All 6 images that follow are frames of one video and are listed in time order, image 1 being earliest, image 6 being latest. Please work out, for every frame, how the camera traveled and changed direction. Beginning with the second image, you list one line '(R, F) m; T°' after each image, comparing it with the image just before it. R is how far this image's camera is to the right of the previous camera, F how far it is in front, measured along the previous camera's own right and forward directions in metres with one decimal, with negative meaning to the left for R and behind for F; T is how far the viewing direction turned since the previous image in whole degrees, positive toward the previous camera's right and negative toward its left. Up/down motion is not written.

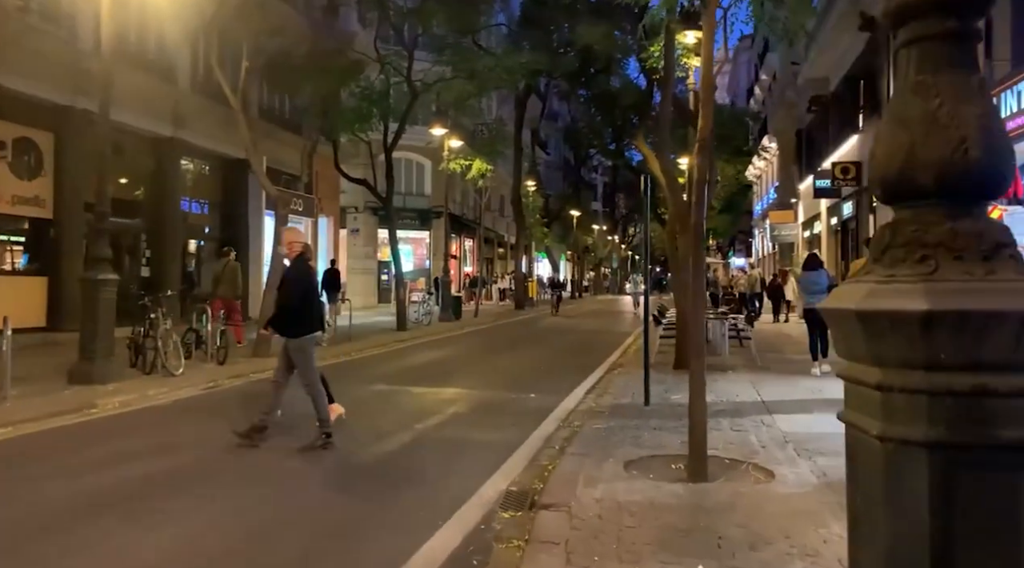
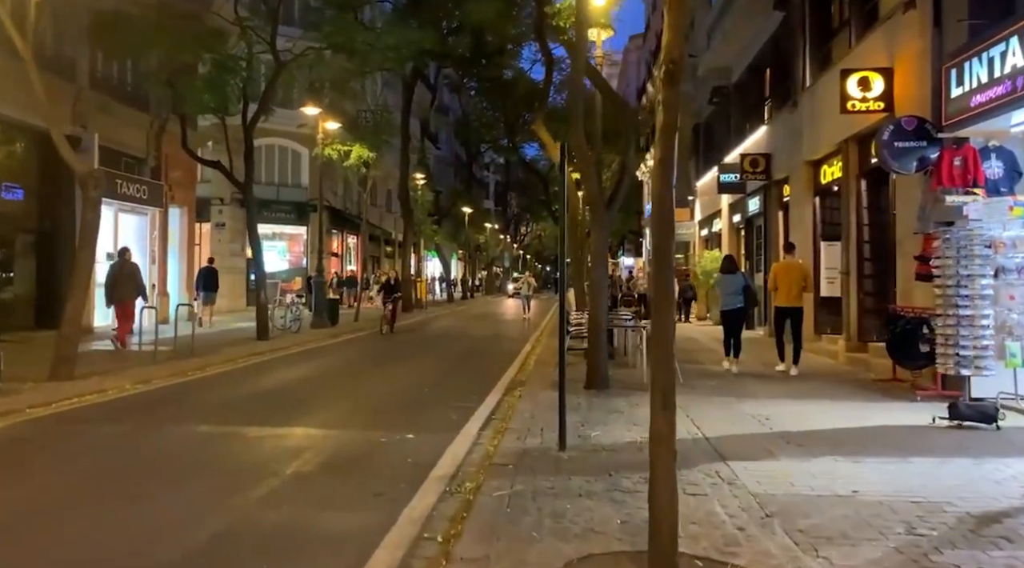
(+0.2, +2.5) m; +8°
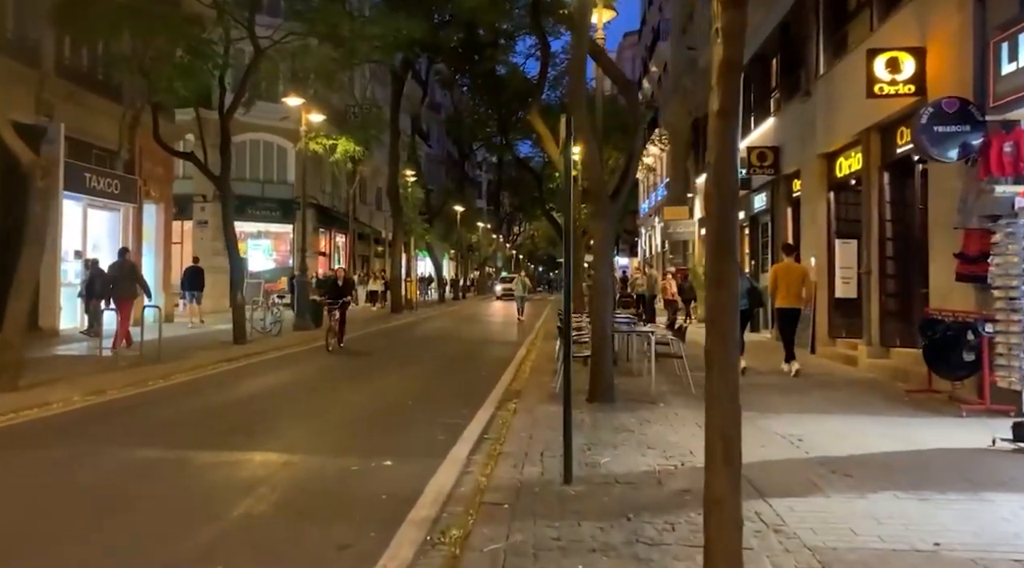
(0.0, +1.2) m; +1°
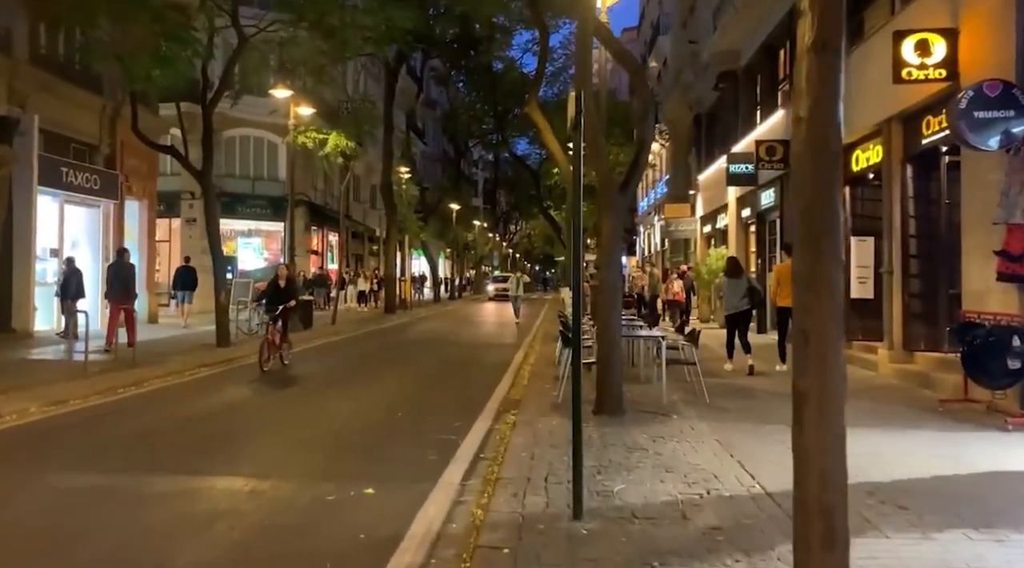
(0.0, +0.9) m; 0°
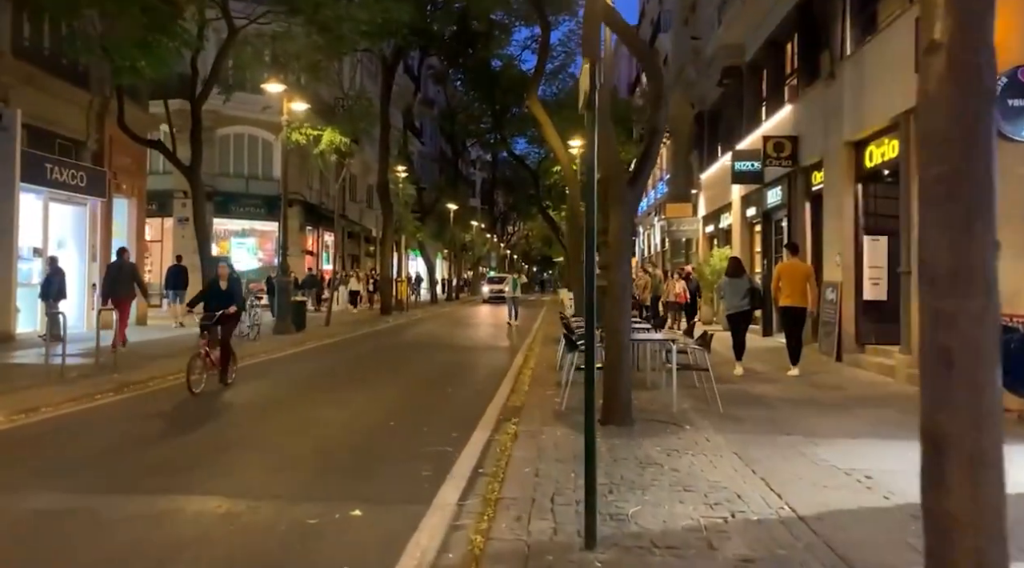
(0.0, +0.6) m; 0°
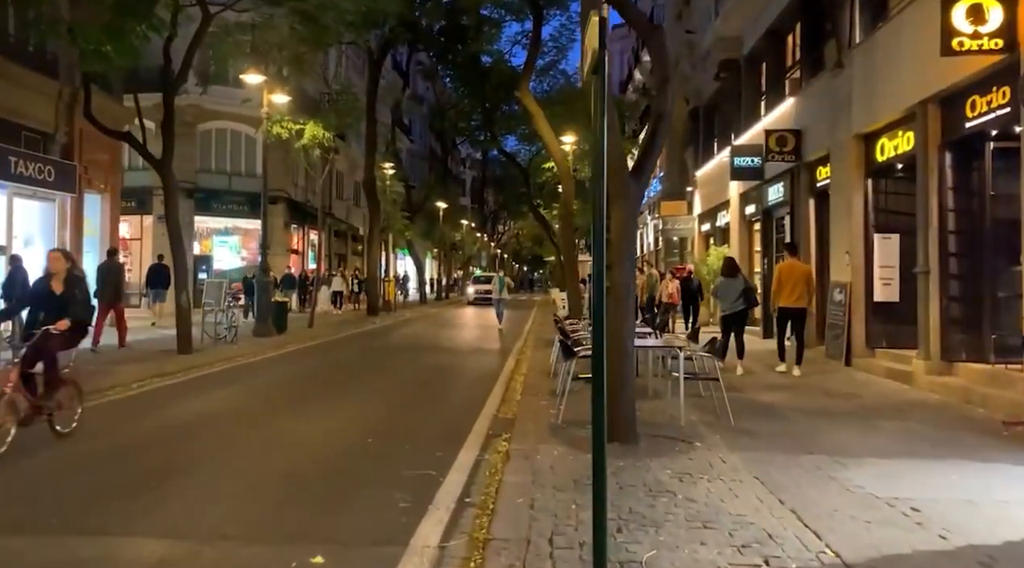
(0.0, +0.9) m; +1°
